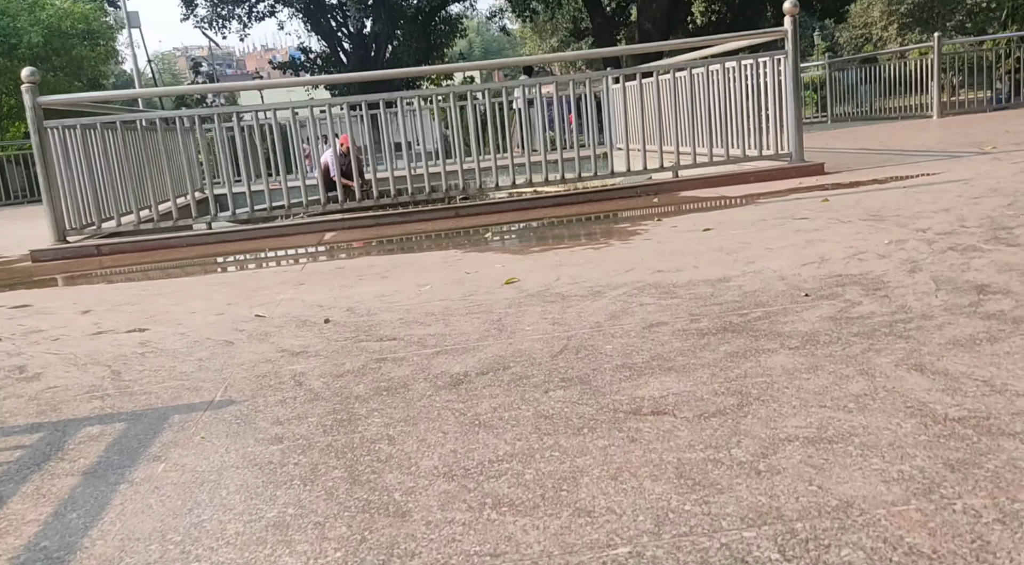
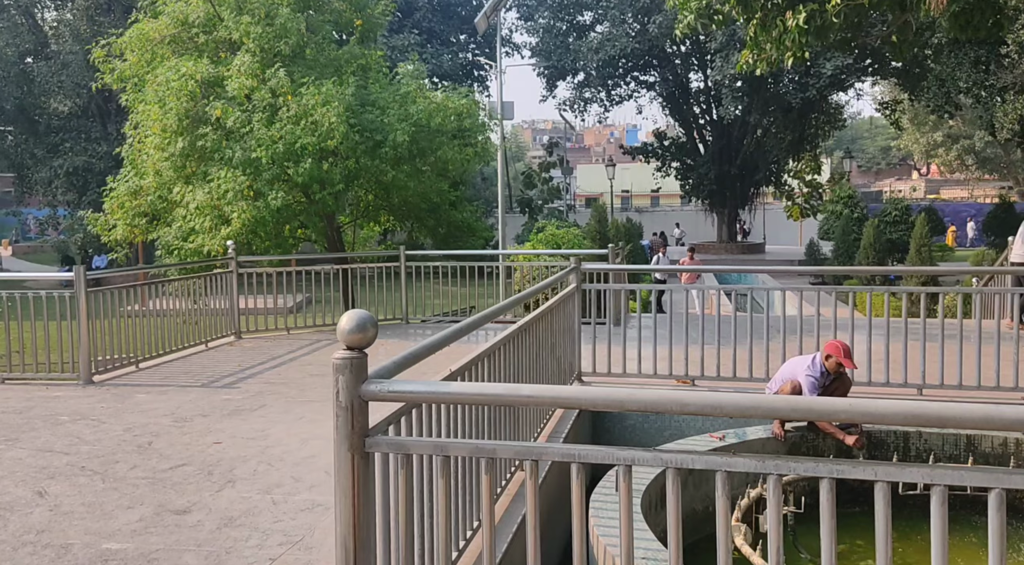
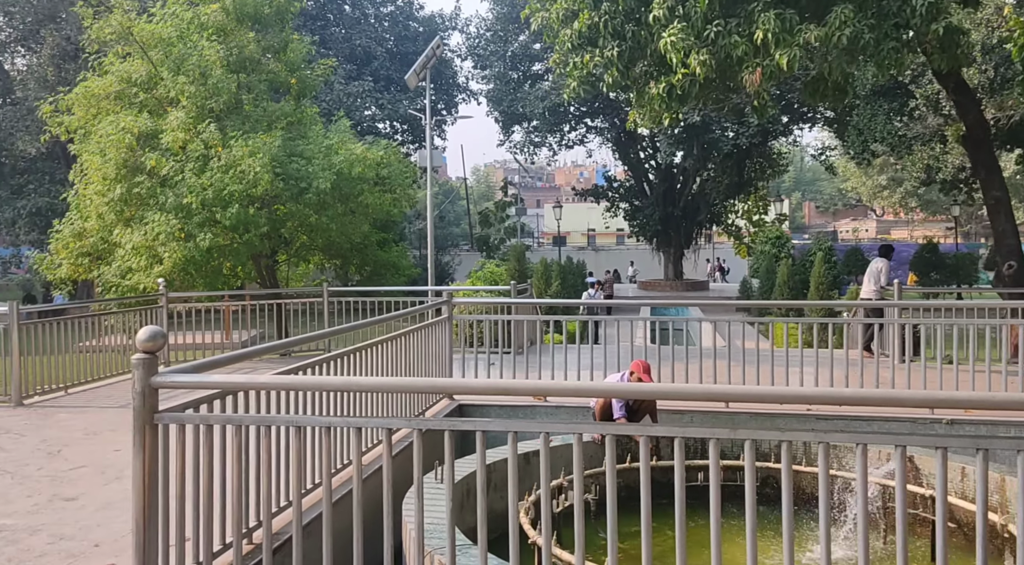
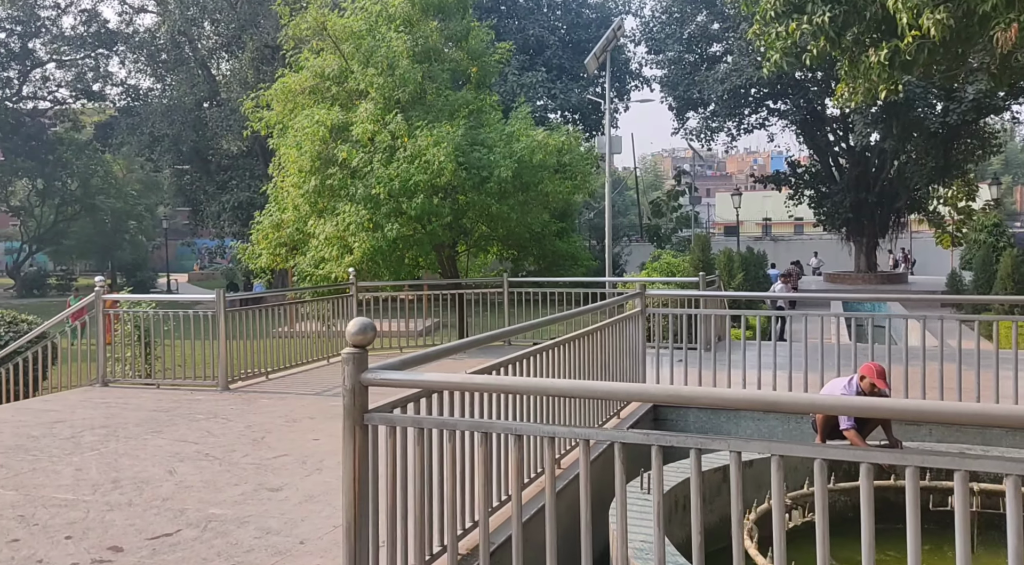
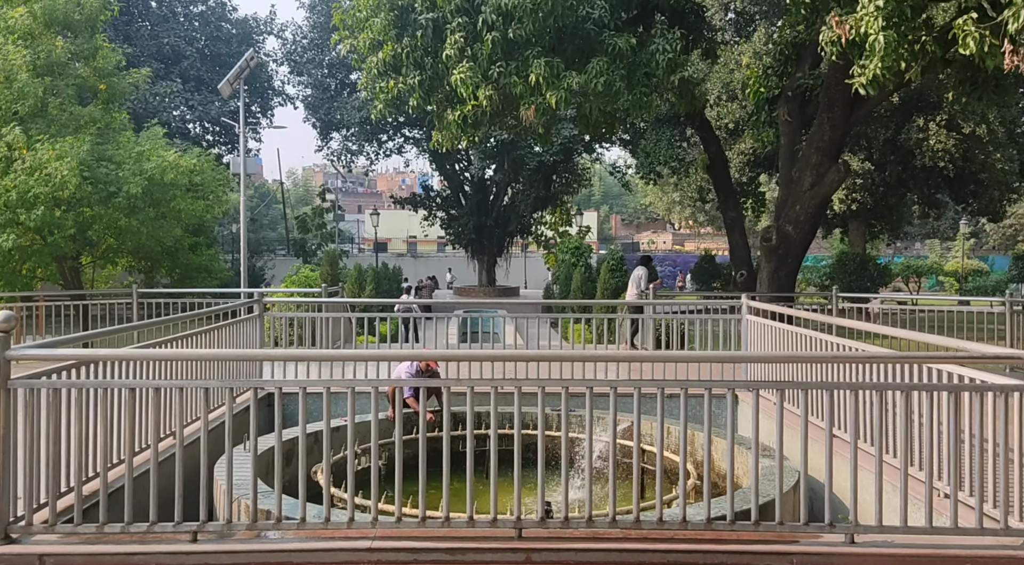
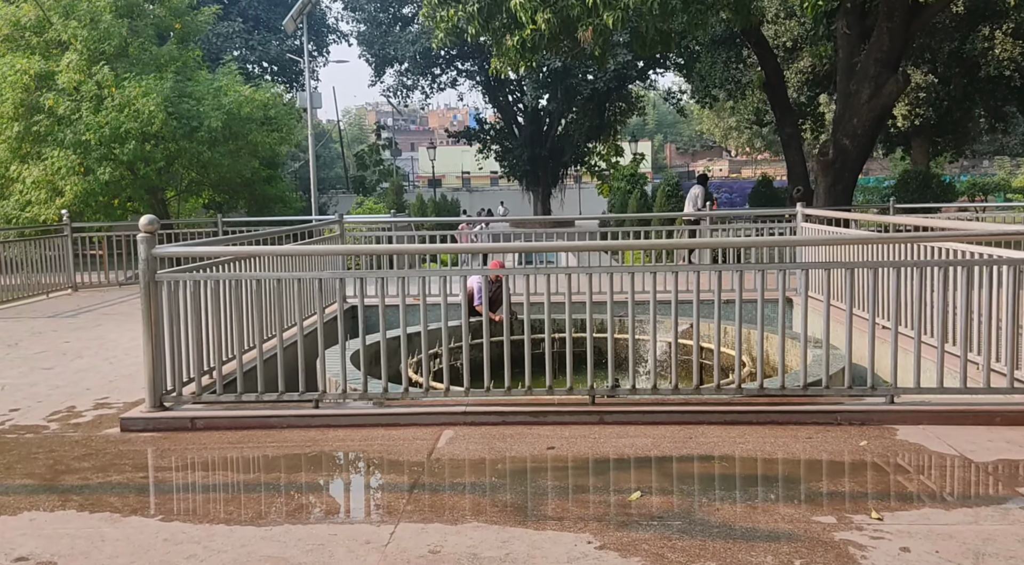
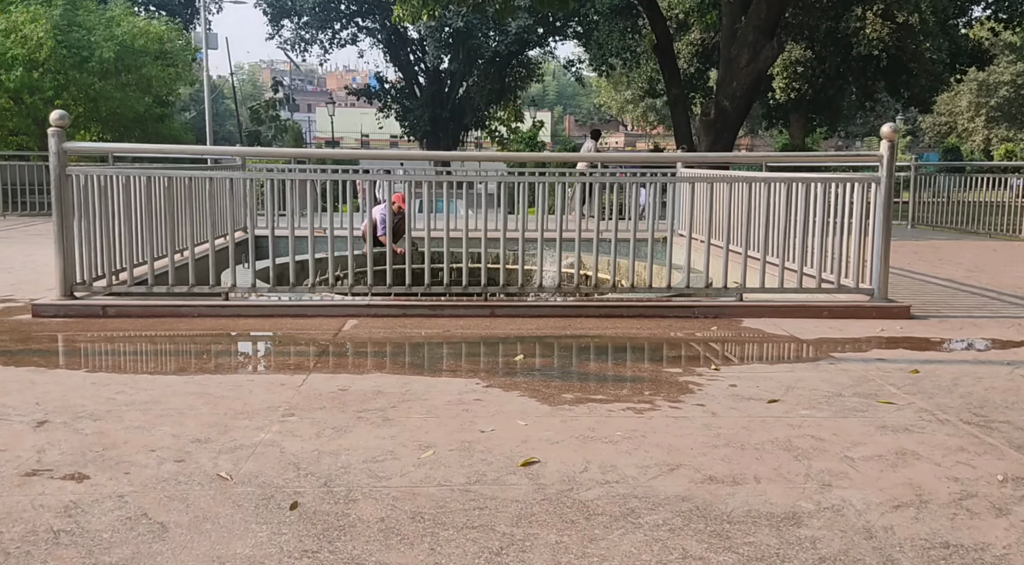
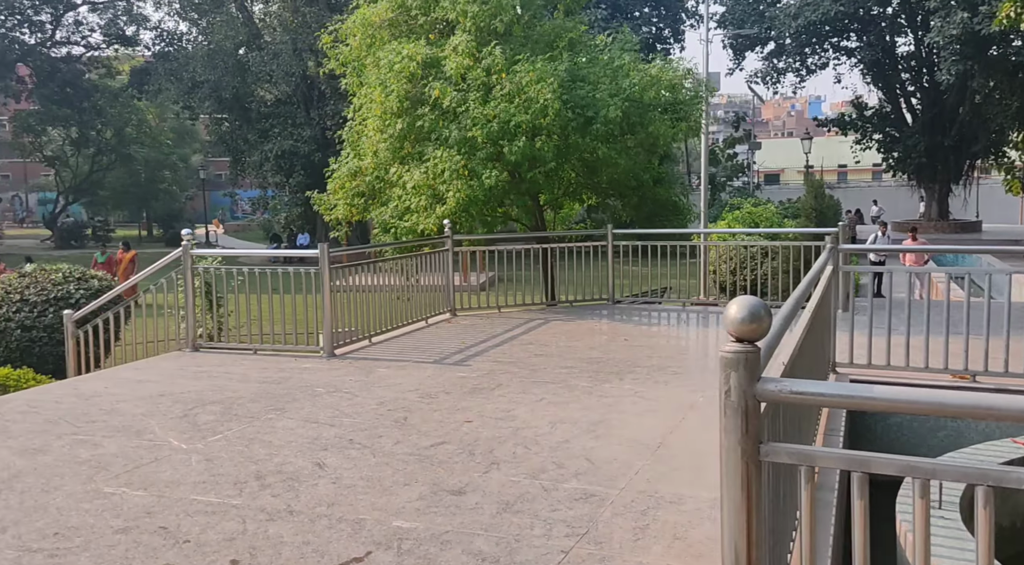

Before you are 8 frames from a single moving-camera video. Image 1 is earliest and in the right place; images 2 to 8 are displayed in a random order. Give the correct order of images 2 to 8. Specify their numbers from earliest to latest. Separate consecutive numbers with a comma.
7, 6, 5, 3, 4, 2, 8
